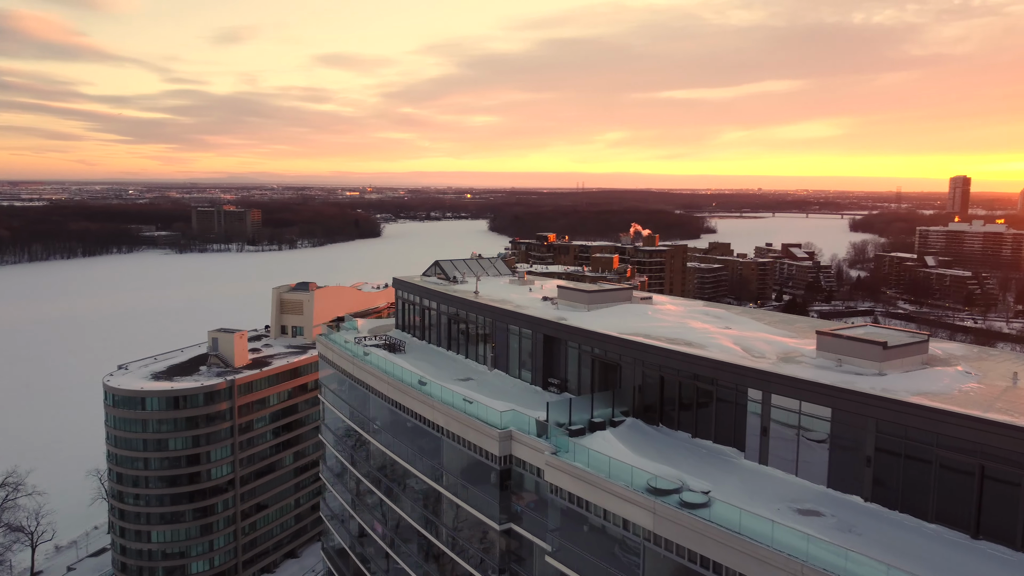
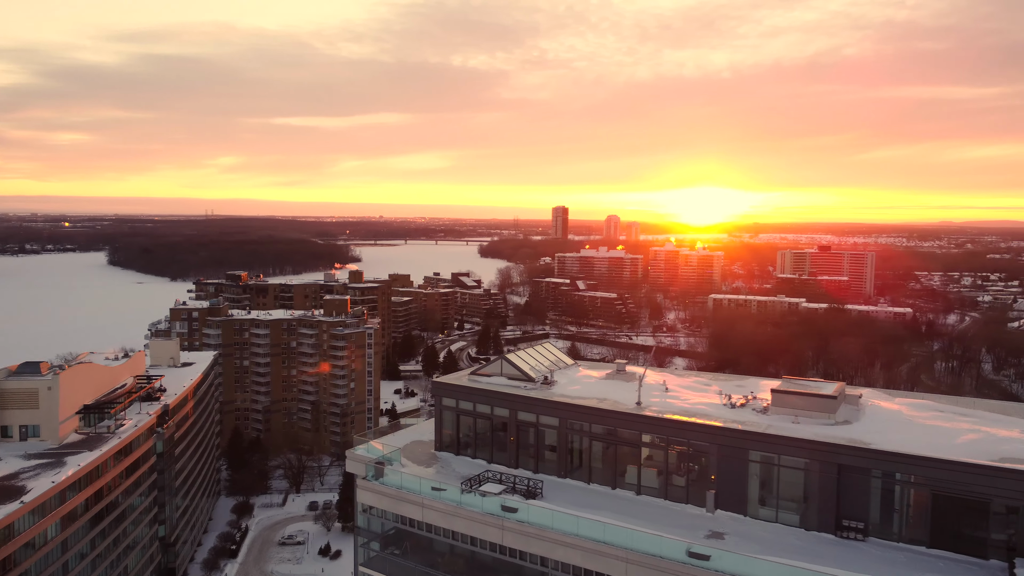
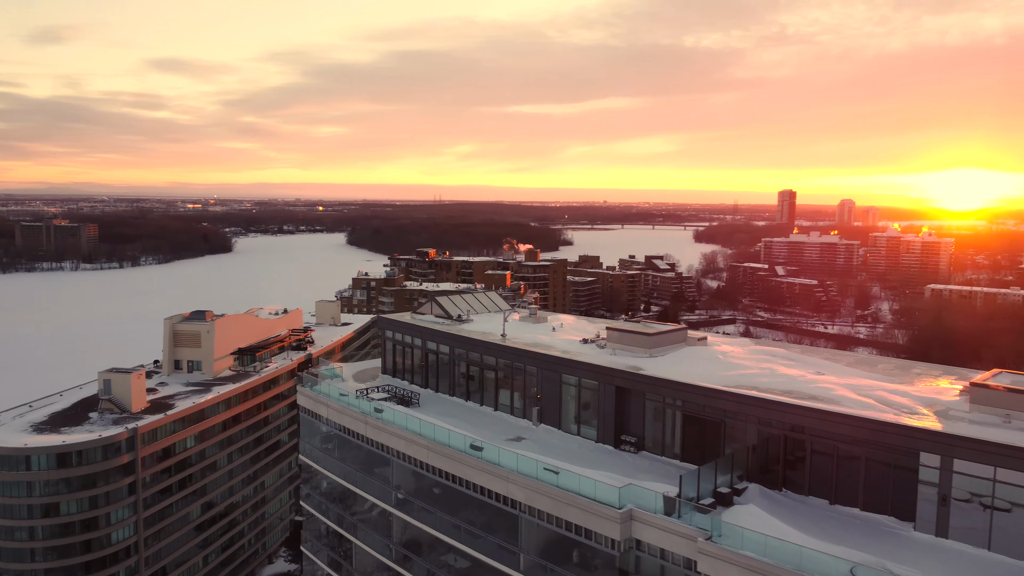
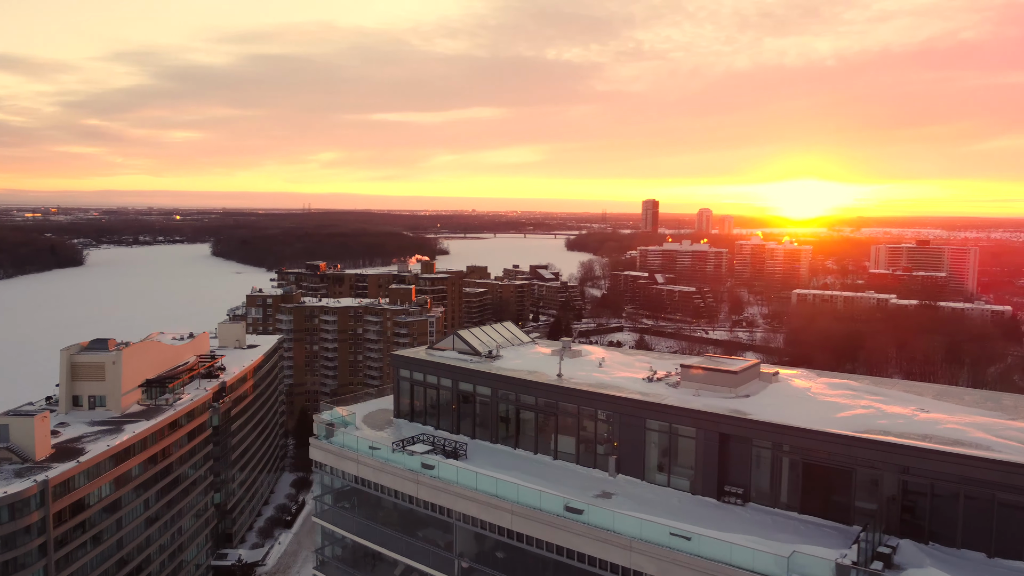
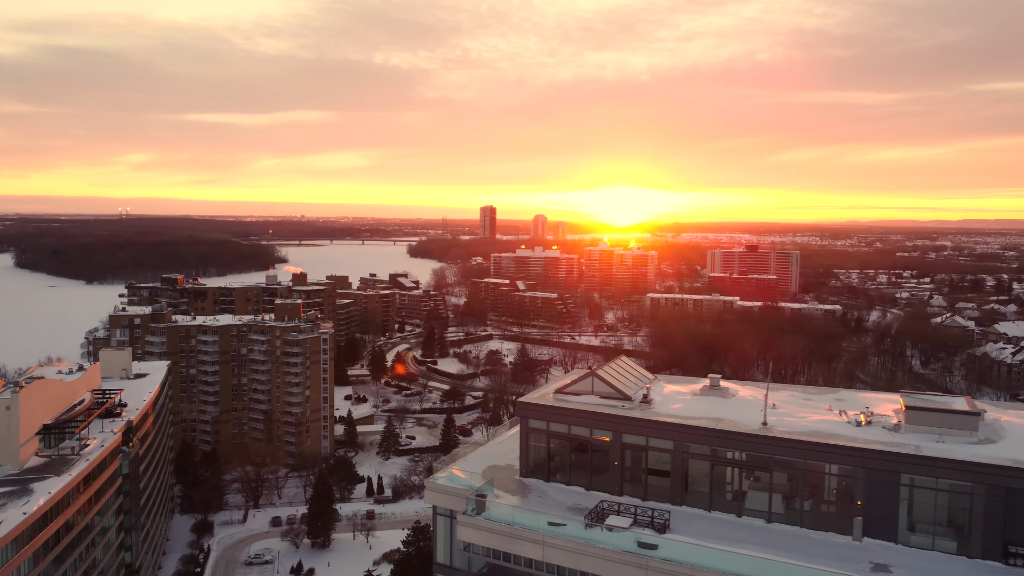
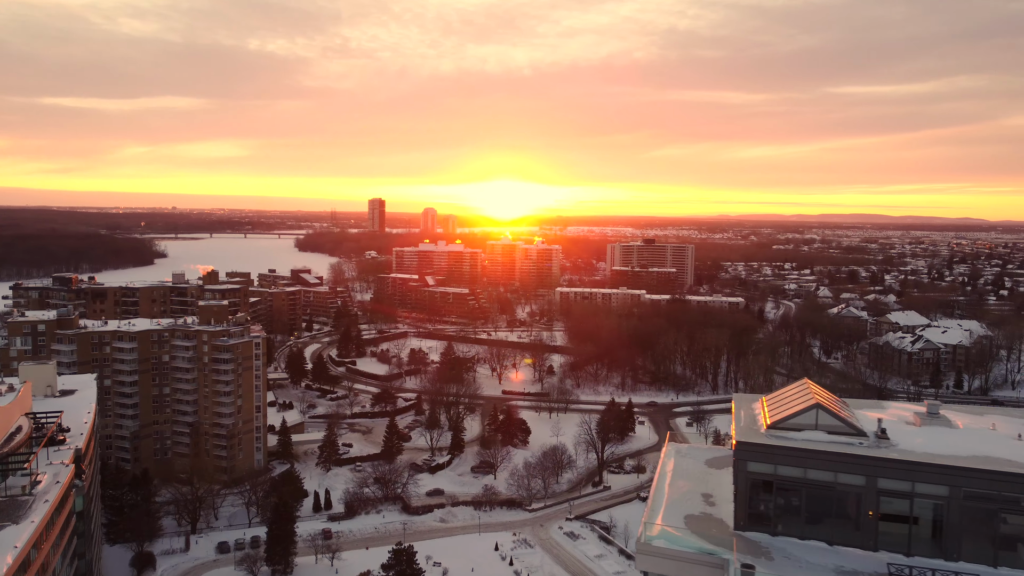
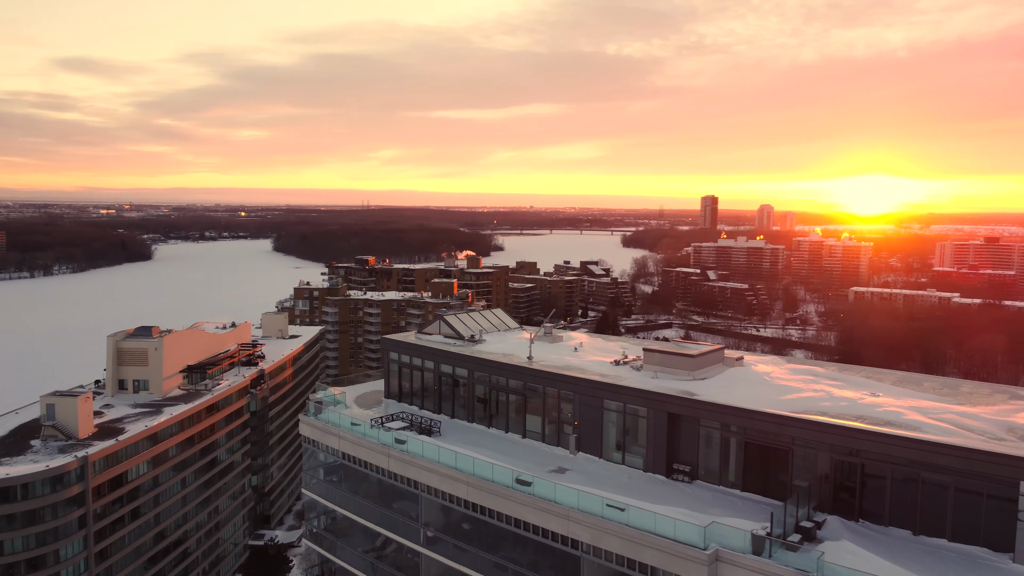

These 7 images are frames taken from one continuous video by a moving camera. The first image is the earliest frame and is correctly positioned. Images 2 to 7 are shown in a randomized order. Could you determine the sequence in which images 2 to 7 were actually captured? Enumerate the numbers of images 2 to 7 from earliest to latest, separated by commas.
3, 7, 4, 2, 5, 6
